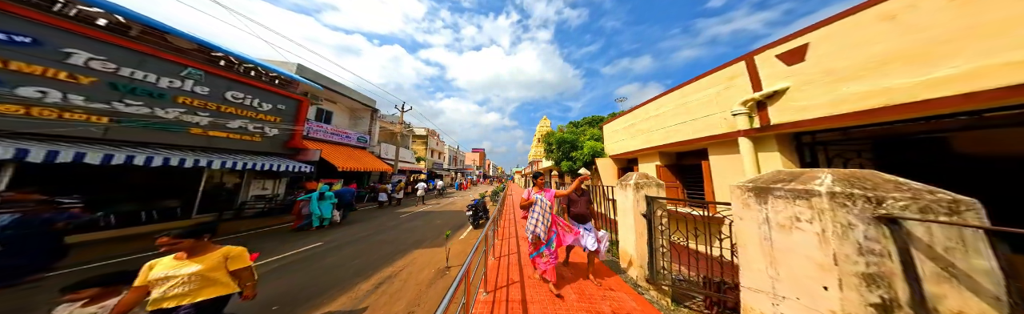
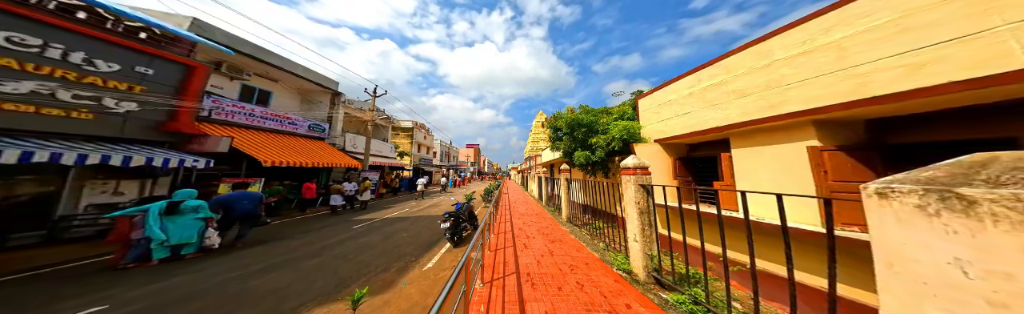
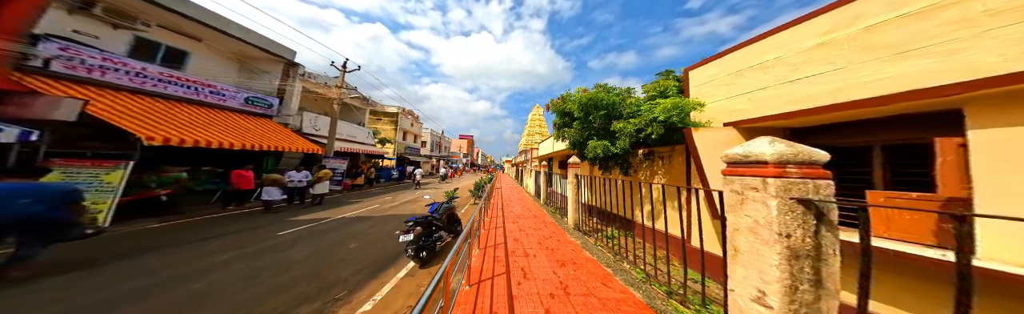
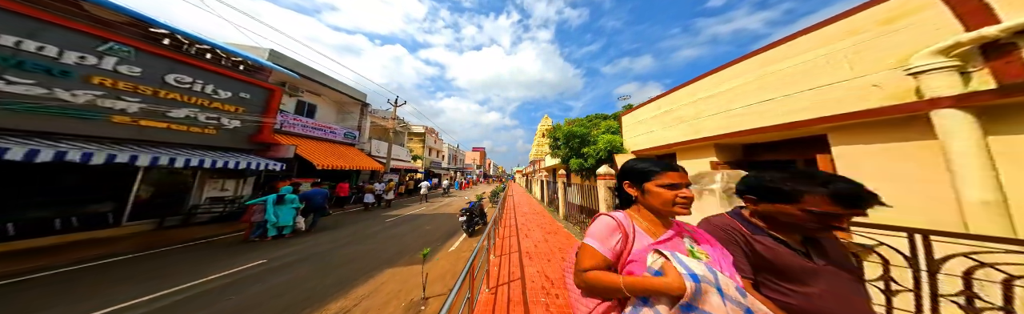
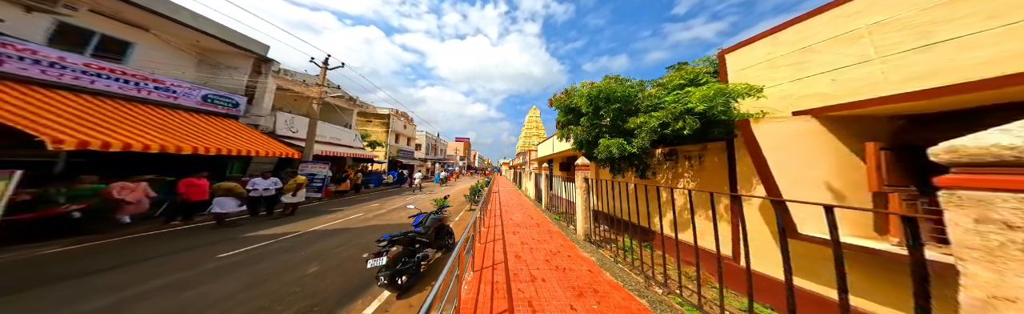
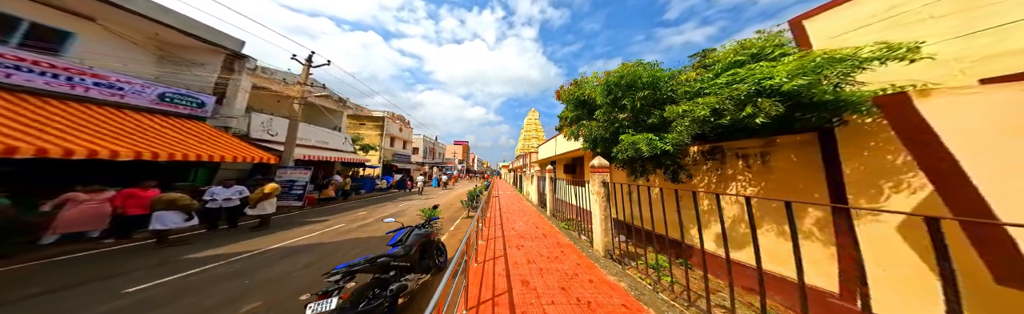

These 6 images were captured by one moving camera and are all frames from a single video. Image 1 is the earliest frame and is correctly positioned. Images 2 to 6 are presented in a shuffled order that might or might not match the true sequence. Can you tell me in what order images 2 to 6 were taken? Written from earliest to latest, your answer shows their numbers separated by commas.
4, 2, 3, 5, 6
